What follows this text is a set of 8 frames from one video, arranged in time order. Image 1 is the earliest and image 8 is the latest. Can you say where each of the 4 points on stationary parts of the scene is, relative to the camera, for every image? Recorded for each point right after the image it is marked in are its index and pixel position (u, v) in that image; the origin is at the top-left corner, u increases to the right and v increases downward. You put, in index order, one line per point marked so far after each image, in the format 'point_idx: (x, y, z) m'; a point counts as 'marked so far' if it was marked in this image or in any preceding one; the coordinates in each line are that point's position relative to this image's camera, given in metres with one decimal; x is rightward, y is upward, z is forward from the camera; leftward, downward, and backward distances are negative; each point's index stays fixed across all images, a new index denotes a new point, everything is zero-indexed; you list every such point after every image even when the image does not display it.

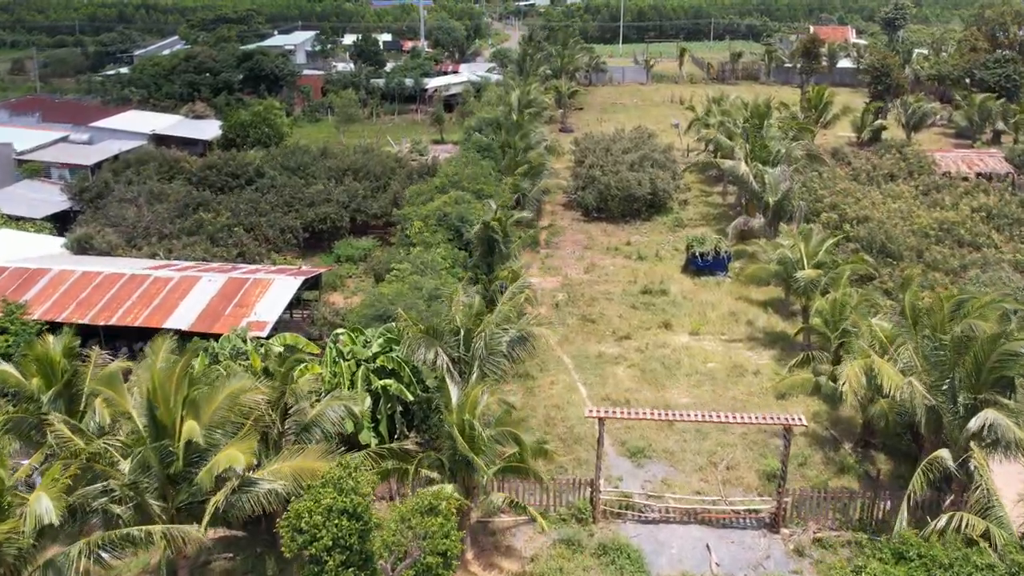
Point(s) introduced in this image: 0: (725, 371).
0: (+4.6, -1.8, +17.0) m
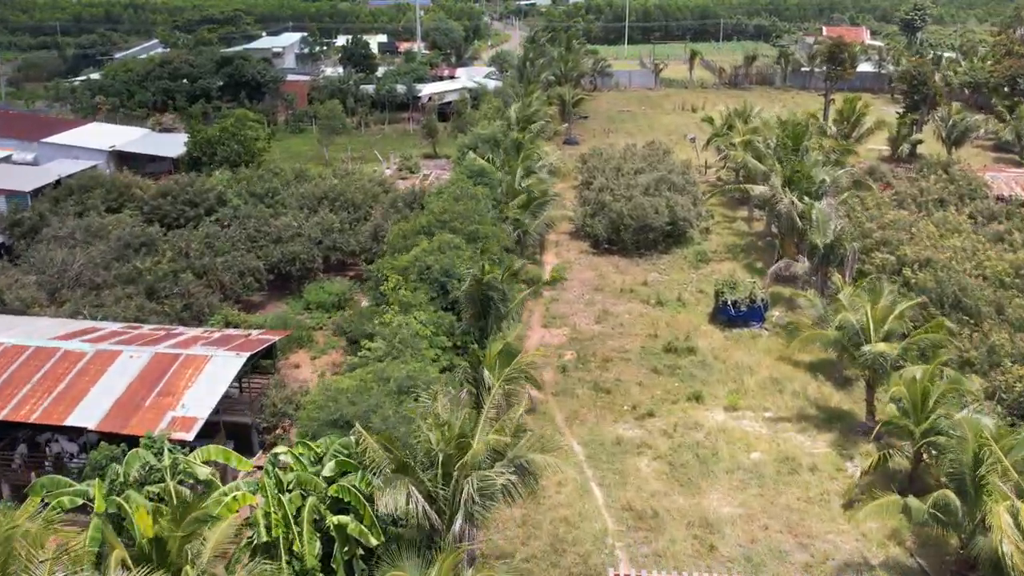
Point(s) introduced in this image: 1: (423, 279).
0: (+4.5, -3.1, +13.7) m
1: (-1.7, +0.2, +15.1) m
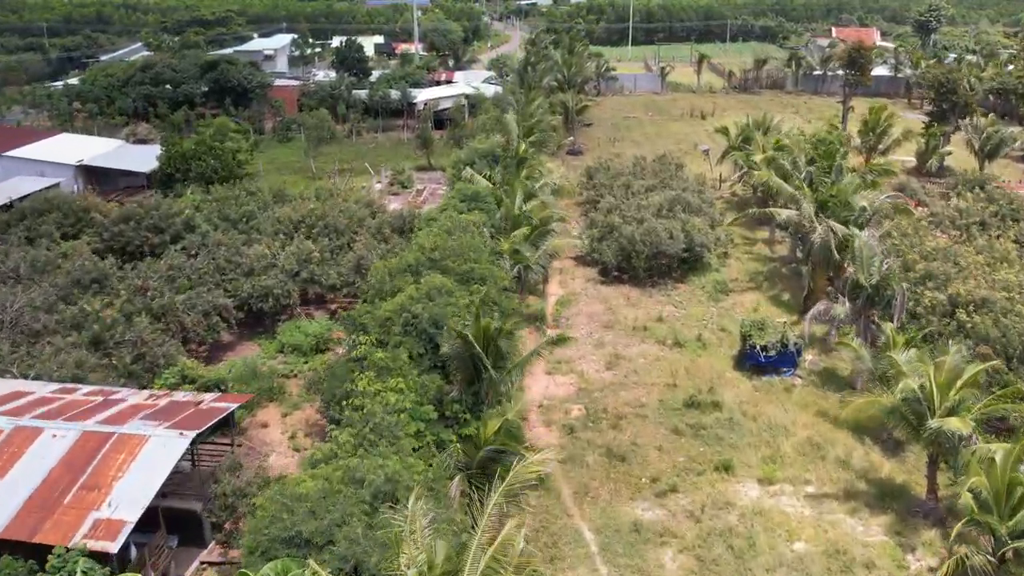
0: (+4.5, -4.0, +11.5) m
1: (-1.7, -0.7, +12.9) m
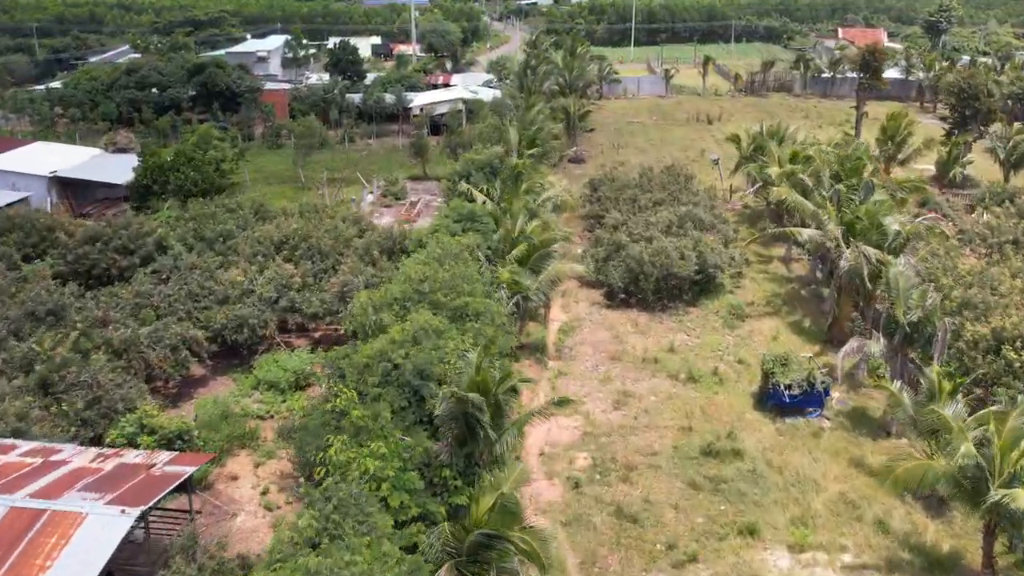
0: (+4.5, -4.6, +10.0) m
1: (-1.8, -1.3, +11.4) m
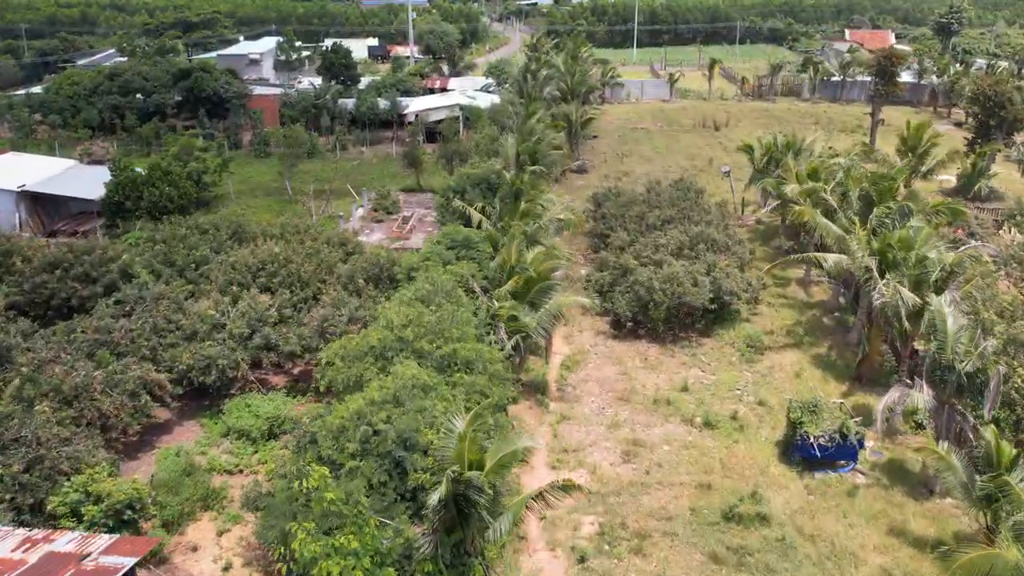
0: (+4.5, -5.3, +8.4) m
1: (-1.8, -2.0, +9.8) m
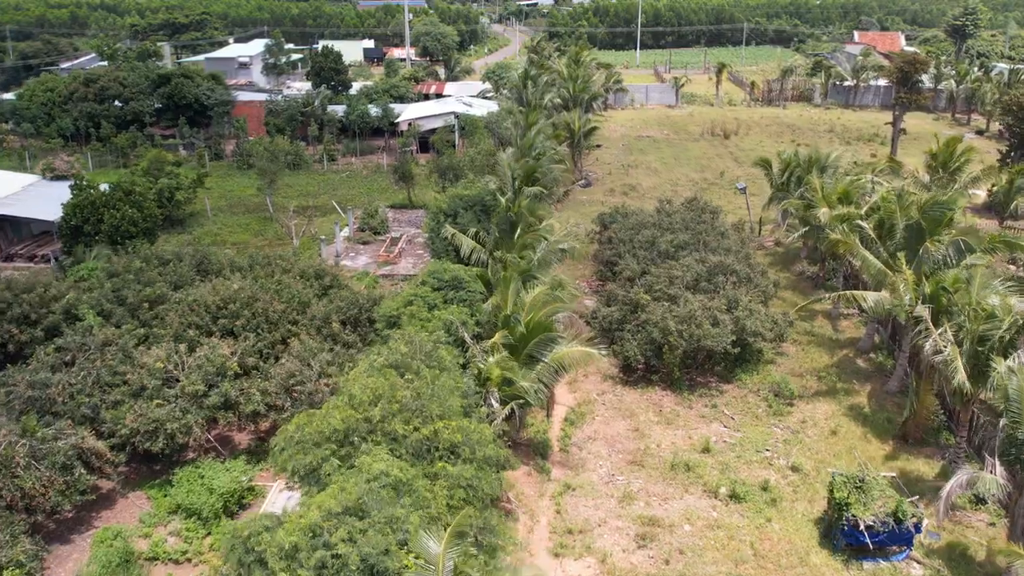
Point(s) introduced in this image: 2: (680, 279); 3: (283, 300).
0: (+4.4, -6.1, +6.4) m
1: (-1.9, -2.8, +7.8) m
2: (+3.7, +0.2, +17.5) m
3: (-4.4, -0.2, +15.4) m
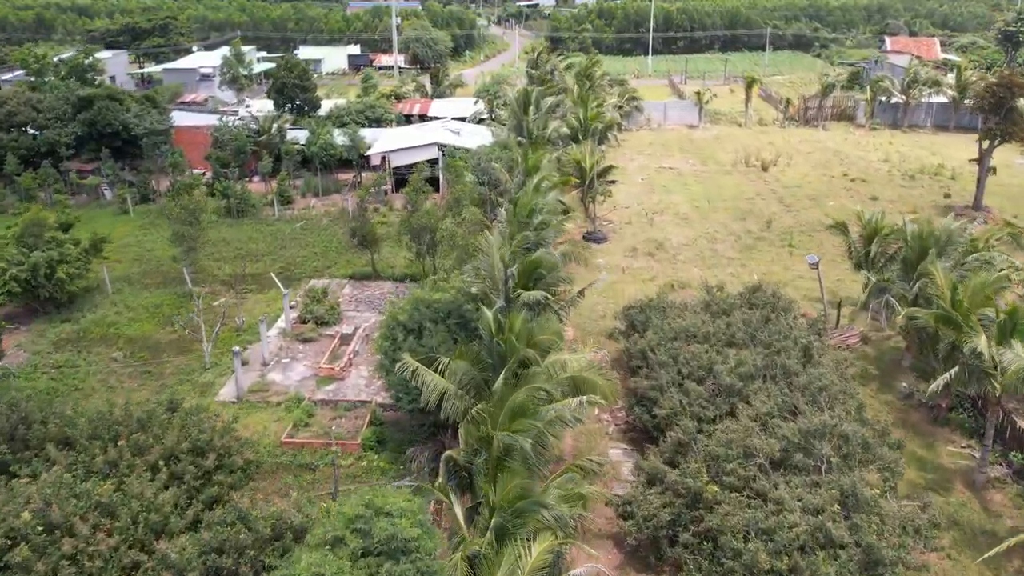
0: (+4.2, -8.7, +0.2) m
1: (-2.0, -5.4, +1.6) m
2: (+3.6, -2.3, +11.3) m
3: (-4.6, -2.8, +9.2) m
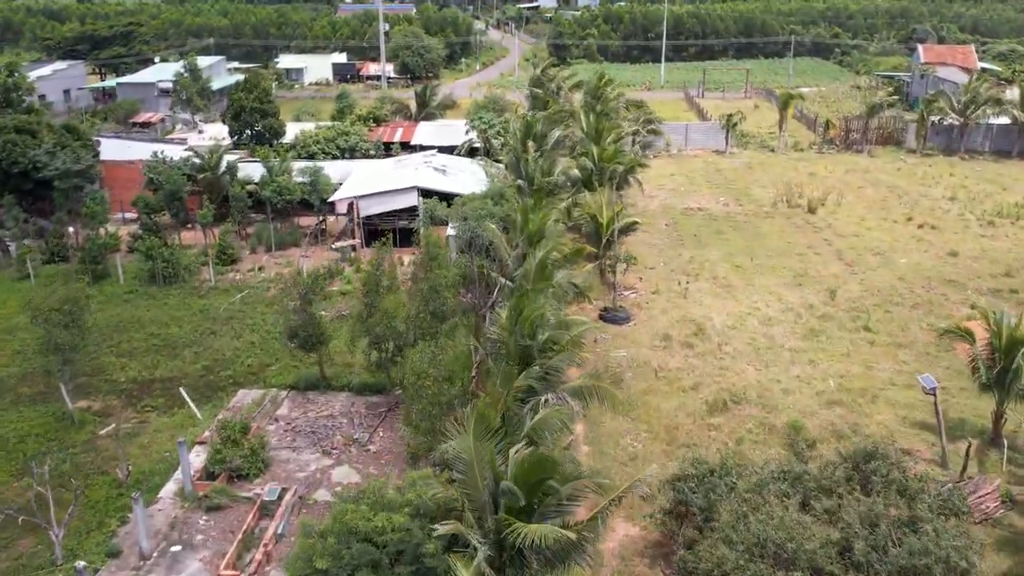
0: (+4.1, -10.9, -5.1) m
1: (-2.1, -7.6, -3.7) m
2: (+3.5, -4.6, +6.0) m
3: (-4.7, -5.0, +4.0) m
